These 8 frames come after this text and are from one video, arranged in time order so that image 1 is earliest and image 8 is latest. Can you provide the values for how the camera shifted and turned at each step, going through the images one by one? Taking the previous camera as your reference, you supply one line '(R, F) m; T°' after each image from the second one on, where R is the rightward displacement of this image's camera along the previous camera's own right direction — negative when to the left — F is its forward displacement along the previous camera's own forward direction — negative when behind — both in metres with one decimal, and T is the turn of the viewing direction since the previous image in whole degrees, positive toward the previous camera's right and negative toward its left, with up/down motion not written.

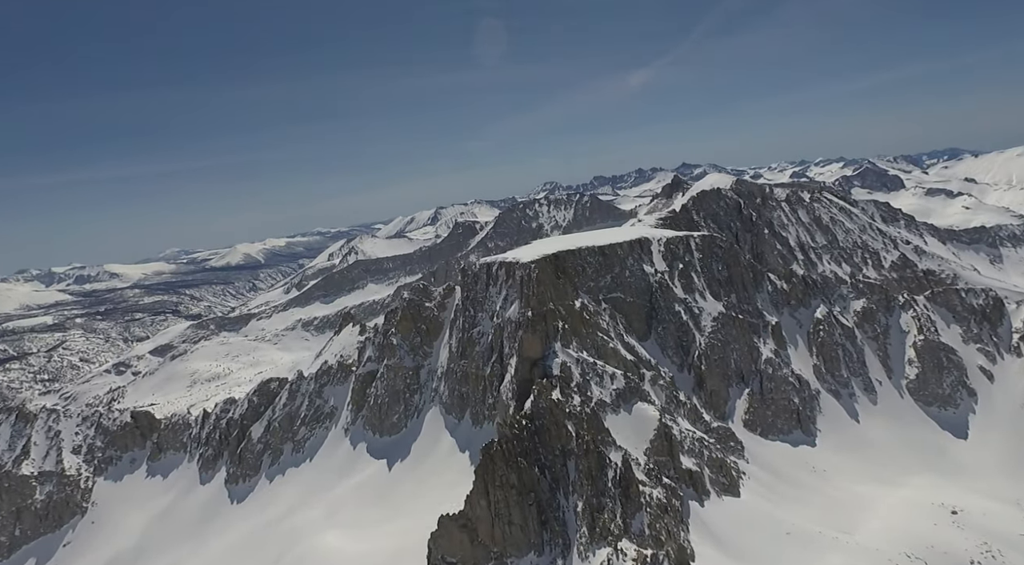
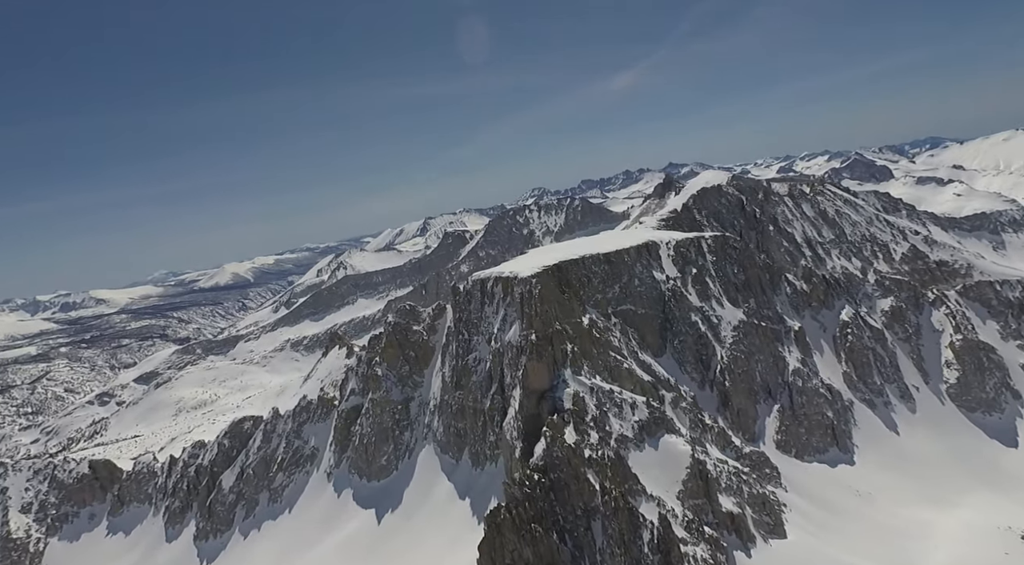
(-0.7, +13.5) m; +1°
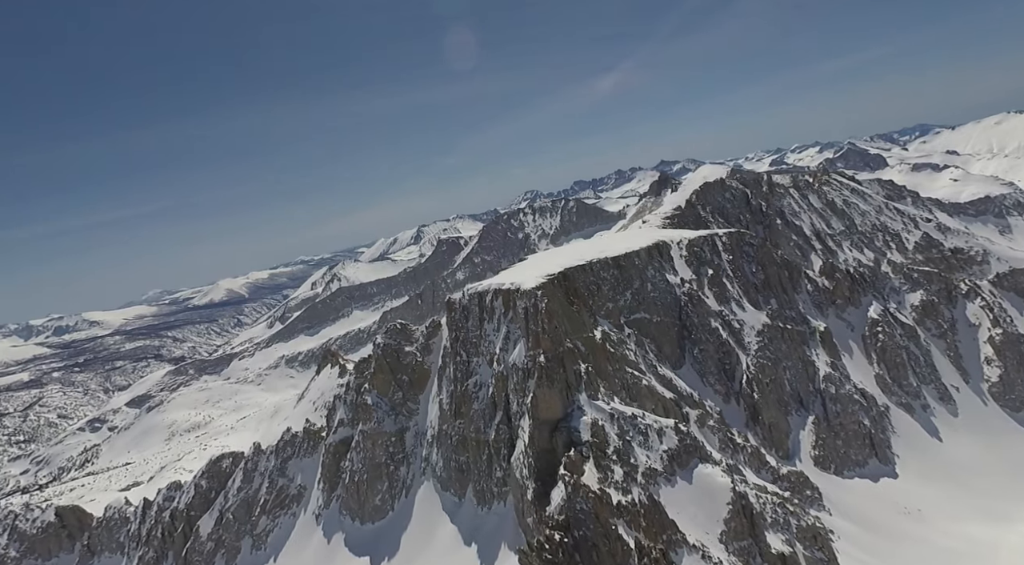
(-0.6, +10.8) m; 0°
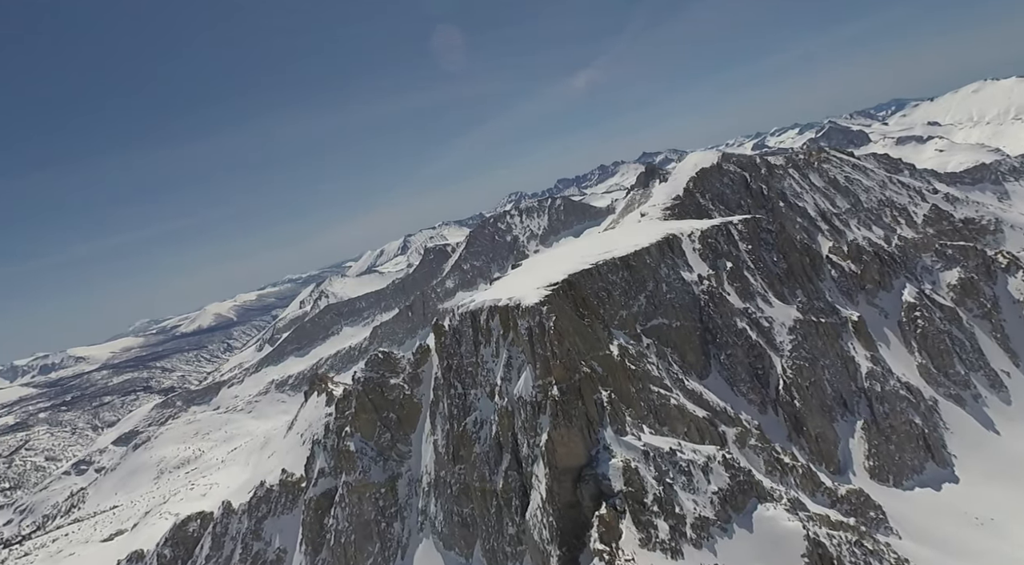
(-0.6, +13.5) m; +1°
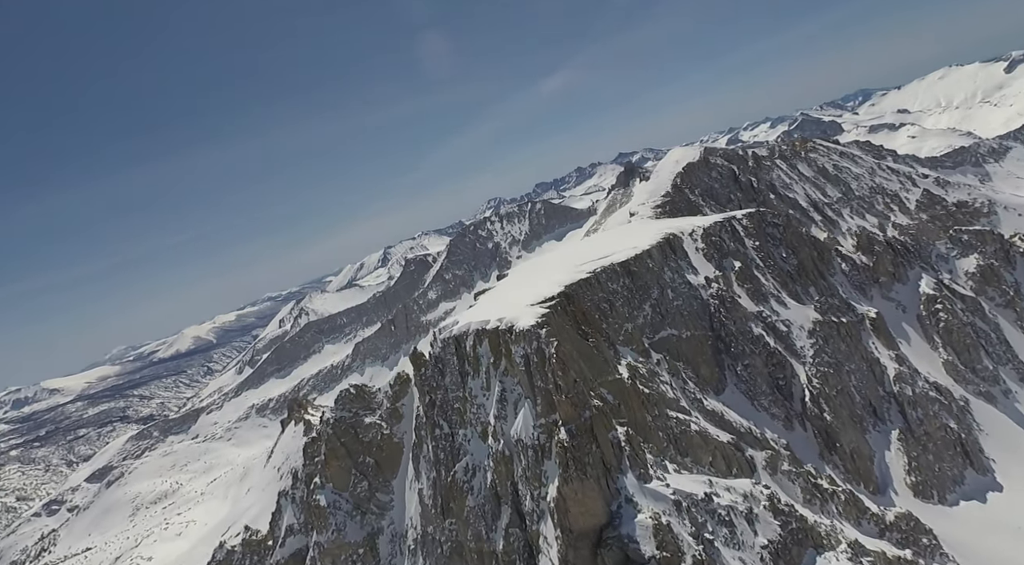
(-0.5, +10.5) m; +1°
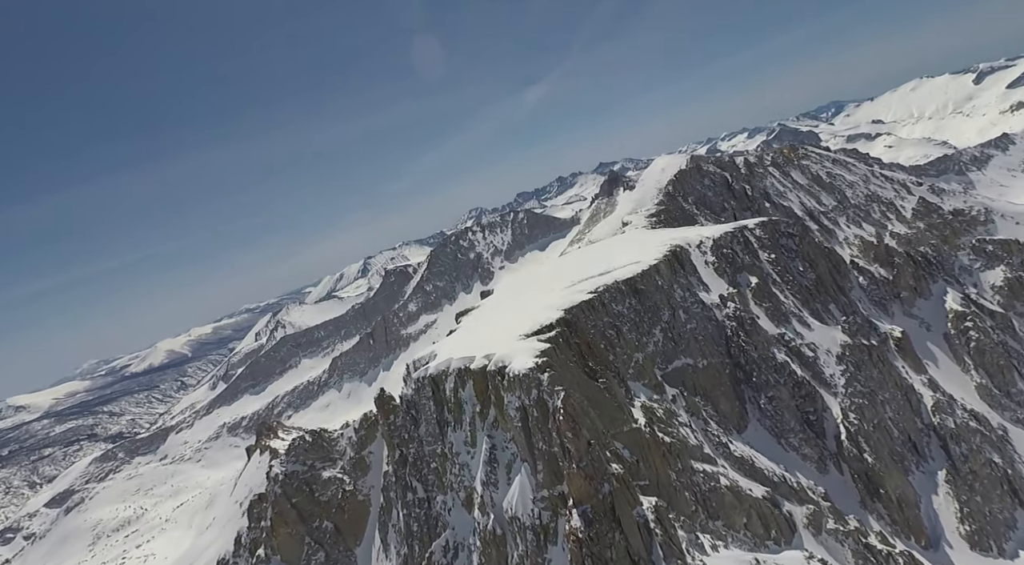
(-0.6, +11.7) m; +2°
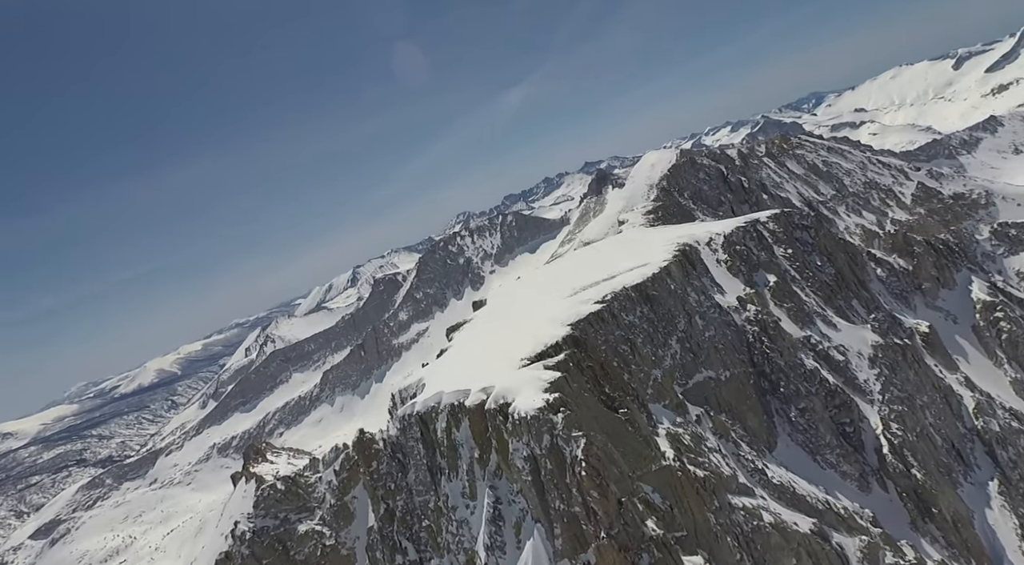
(-0.4, +7.7) m; +1°
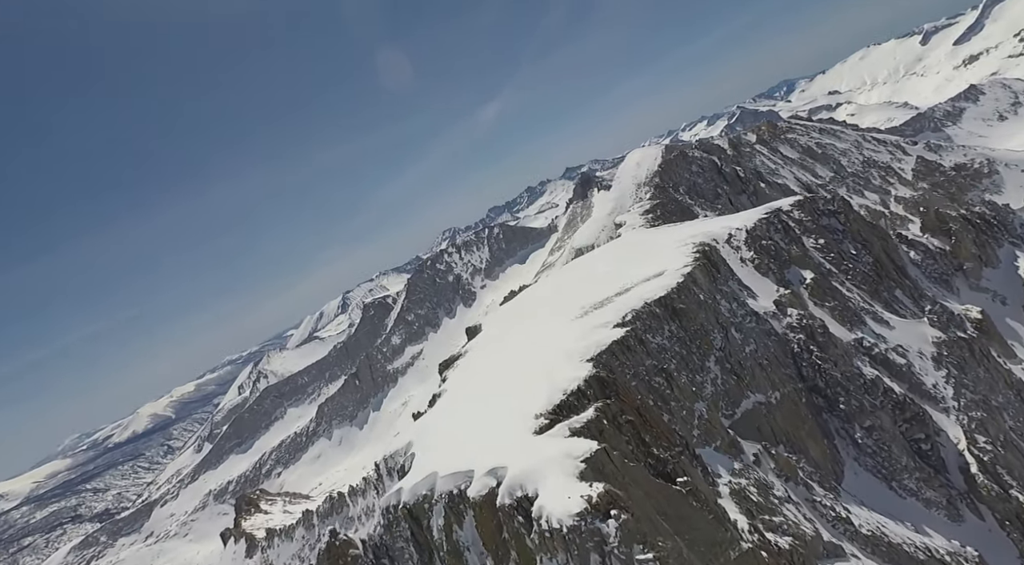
(-0.5, +10.4) m; +1°
